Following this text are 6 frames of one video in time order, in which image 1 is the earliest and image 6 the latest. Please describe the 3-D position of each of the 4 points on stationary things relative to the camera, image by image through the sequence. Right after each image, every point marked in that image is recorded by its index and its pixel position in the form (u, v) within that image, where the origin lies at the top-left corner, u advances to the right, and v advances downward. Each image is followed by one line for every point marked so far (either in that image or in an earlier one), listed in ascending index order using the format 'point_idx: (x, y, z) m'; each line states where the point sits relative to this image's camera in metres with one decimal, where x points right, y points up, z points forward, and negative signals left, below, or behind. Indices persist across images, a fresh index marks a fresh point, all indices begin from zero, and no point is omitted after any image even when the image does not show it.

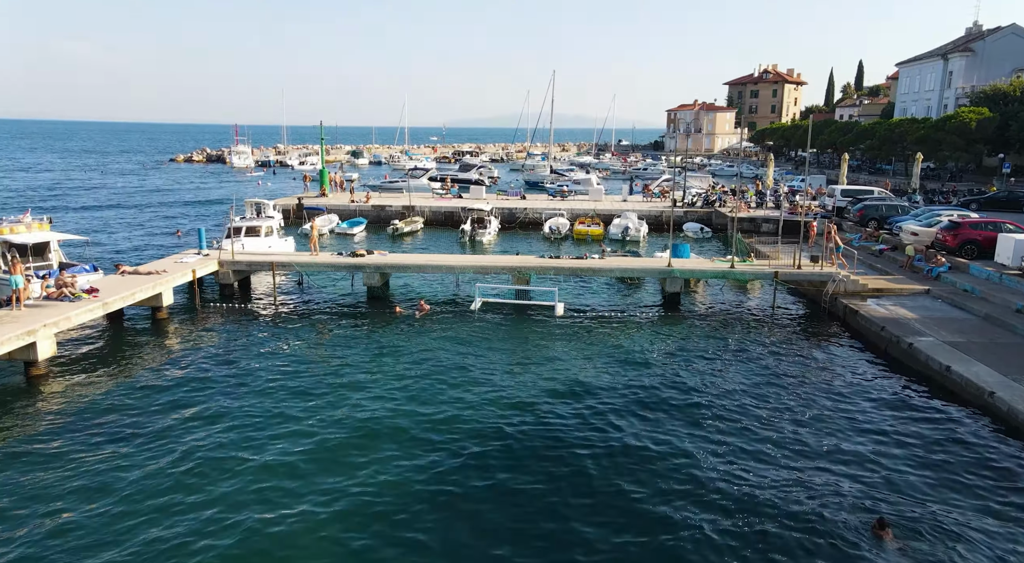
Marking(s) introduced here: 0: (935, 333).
0: (+12.5, -1.5, +19.4) m
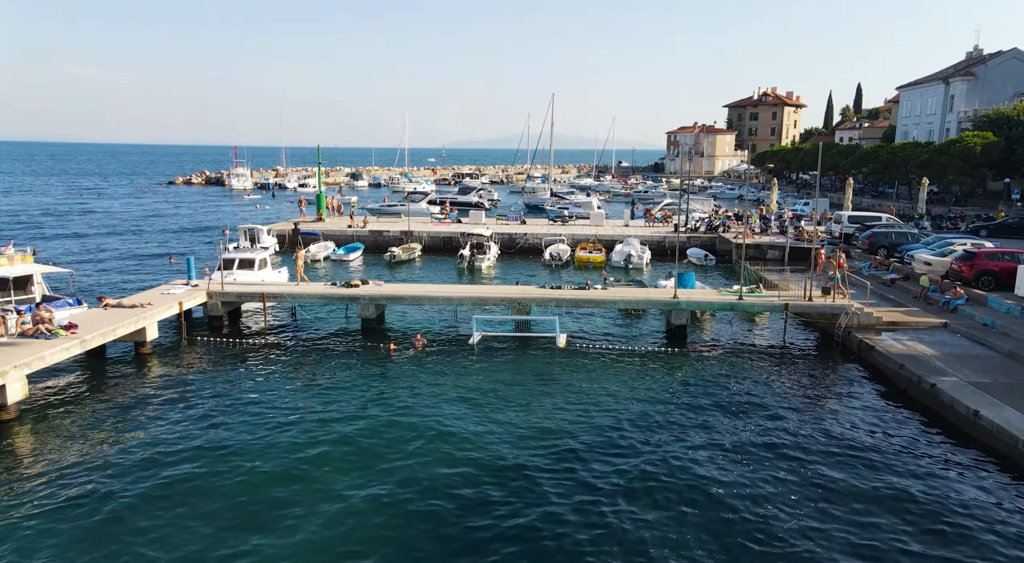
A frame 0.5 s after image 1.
0: (+12.5, -2.5, +18.4) m
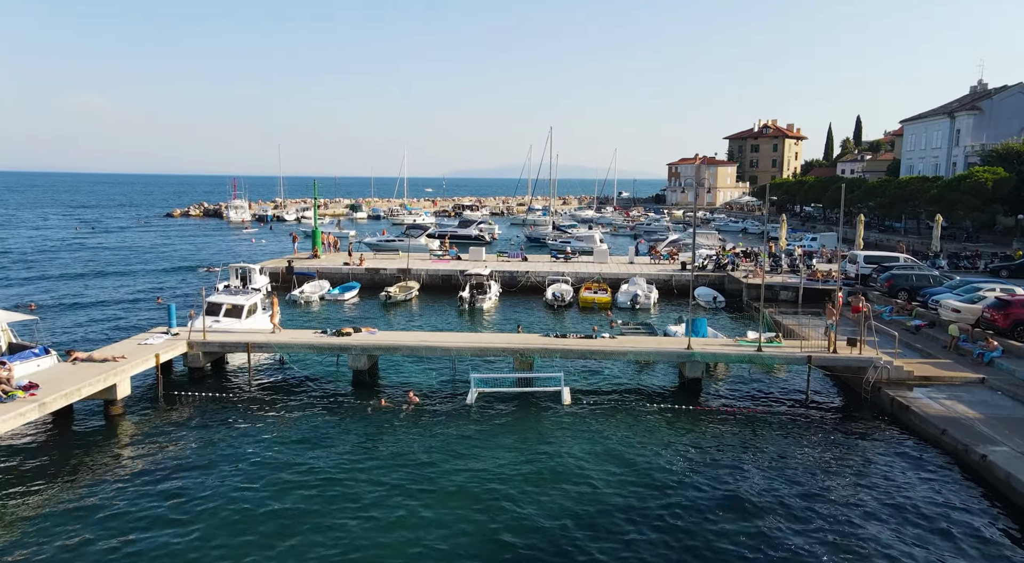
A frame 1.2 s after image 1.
0: (+12.6, -4.0, +16.6) m
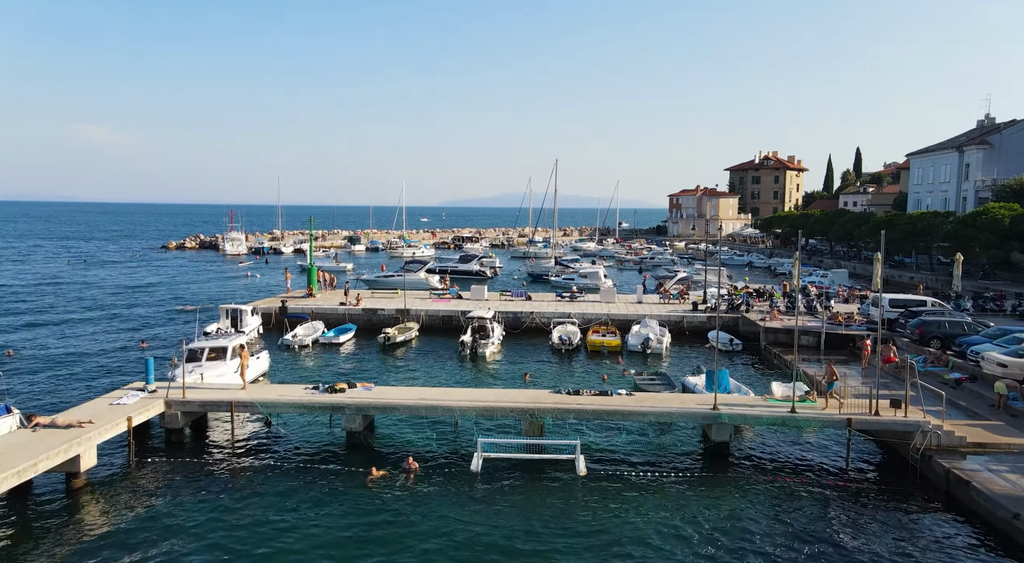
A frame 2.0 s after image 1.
0: (+12.9, -5.5, +14.5) m
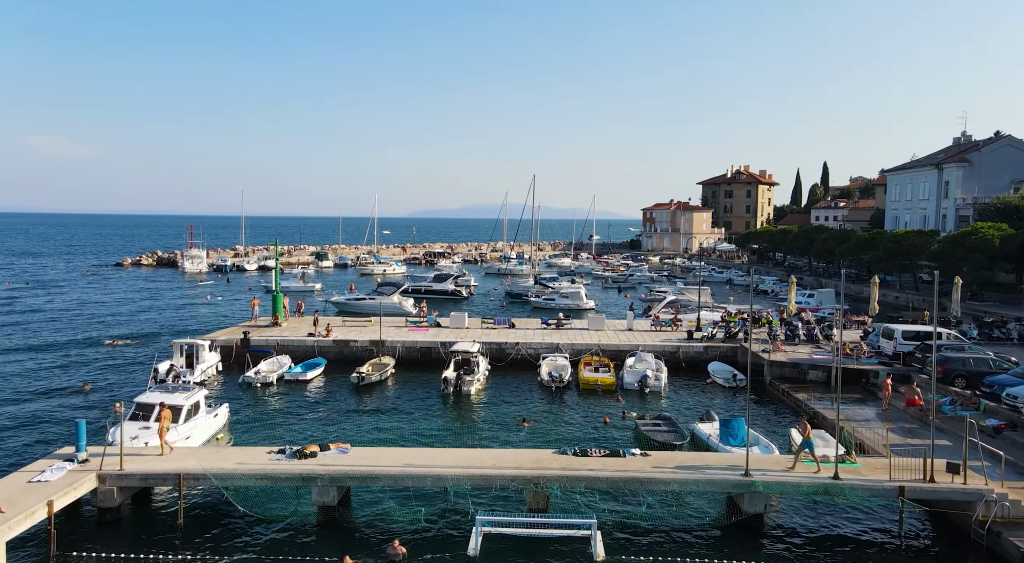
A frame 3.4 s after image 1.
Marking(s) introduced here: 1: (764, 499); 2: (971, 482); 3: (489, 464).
0: (+13.2, -6.7, +12.1) m
1: (+7.0, -6.0, +18.2) m
2: (+12.3, -5.4, +17.7) m
3: (-0.6, -5.4, +19.1) m
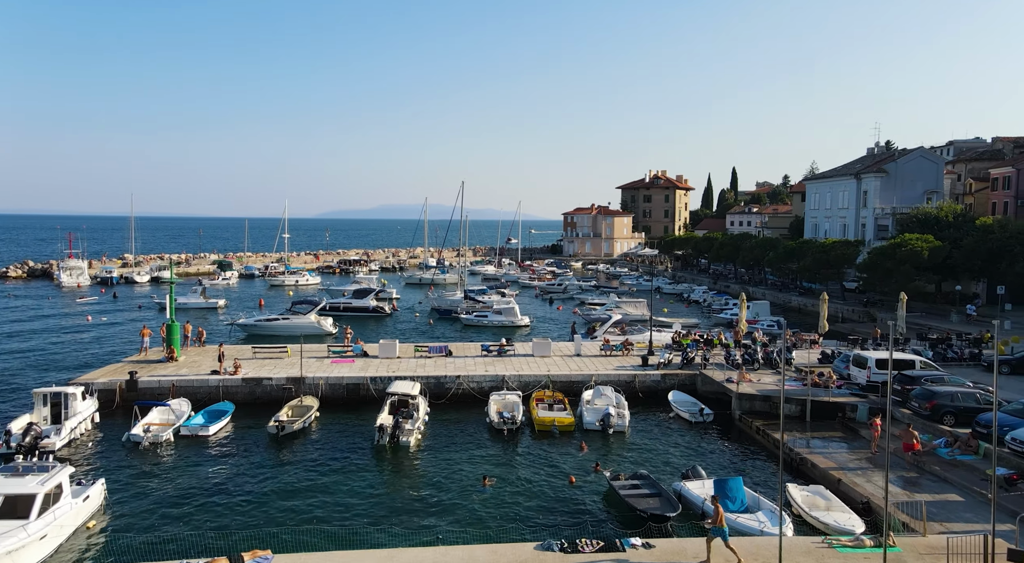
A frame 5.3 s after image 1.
0: (+13.5, -7.8, +9.6) m
1: (+6.6, -7.2, +14.9) m
2: (+11.9, -6.6, +15.1) m
3: (-1.1, -6.7, +14.8) m
